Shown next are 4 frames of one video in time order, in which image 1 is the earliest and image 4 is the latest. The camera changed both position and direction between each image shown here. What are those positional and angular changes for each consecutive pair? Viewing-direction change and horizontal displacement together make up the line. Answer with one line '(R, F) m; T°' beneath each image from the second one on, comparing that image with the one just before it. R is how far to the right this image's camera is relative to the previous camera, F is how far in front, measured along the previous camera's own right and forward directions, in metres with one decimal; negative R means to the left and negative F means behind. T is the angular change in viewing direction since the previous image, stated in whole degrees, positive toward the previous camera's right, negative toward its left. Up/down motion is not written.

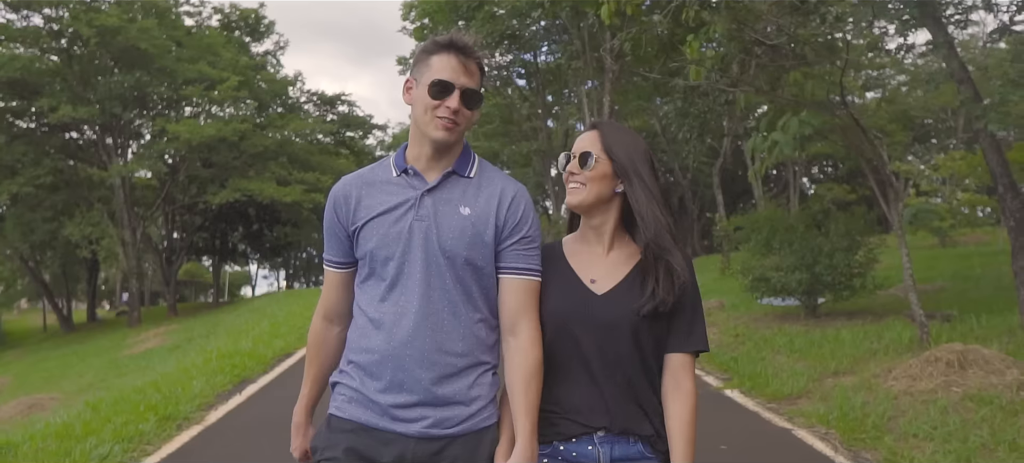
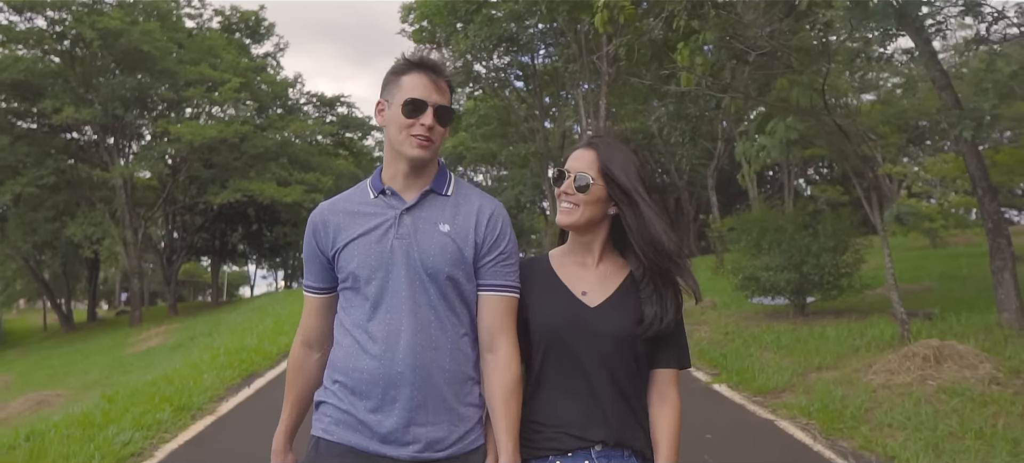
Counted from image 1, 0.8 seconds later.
(0.0, -0.4) m; 0°
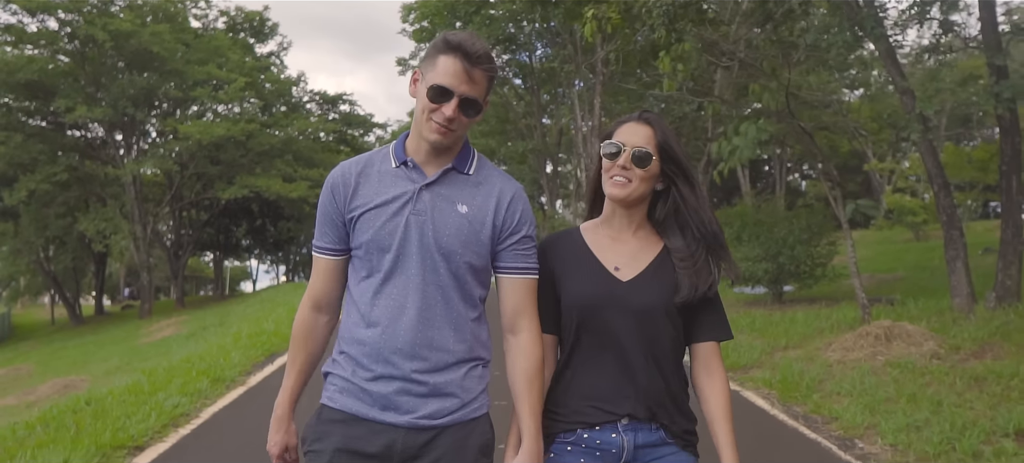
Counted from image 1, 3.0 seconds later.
(0.0, -1.0) m; 0°
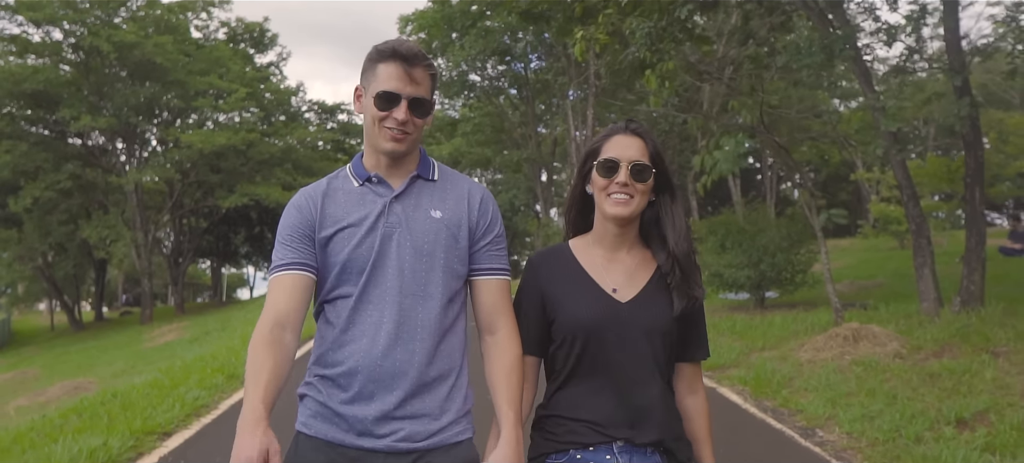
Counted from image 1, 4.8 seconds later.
(0.0, -0.7) m; 0°
